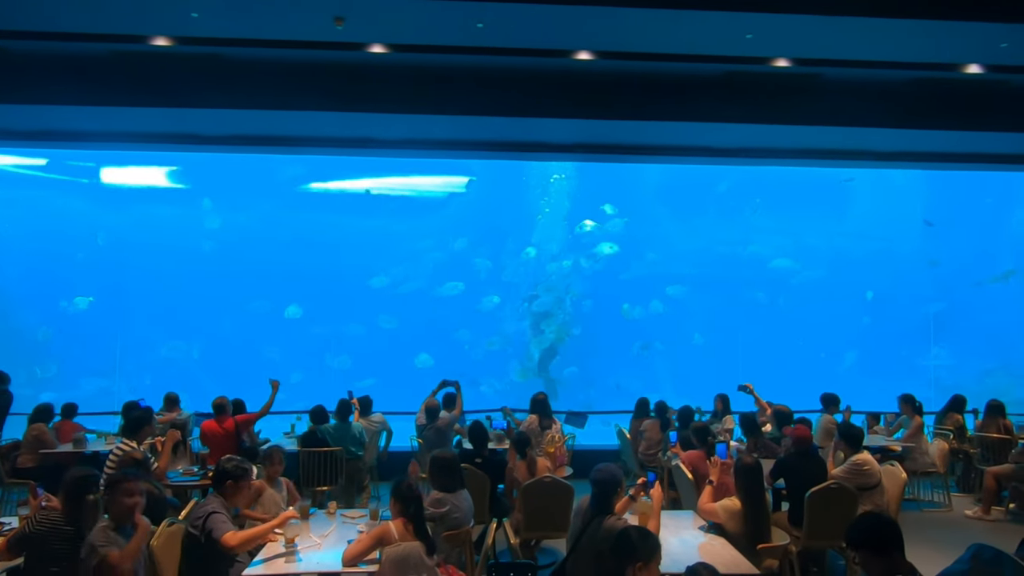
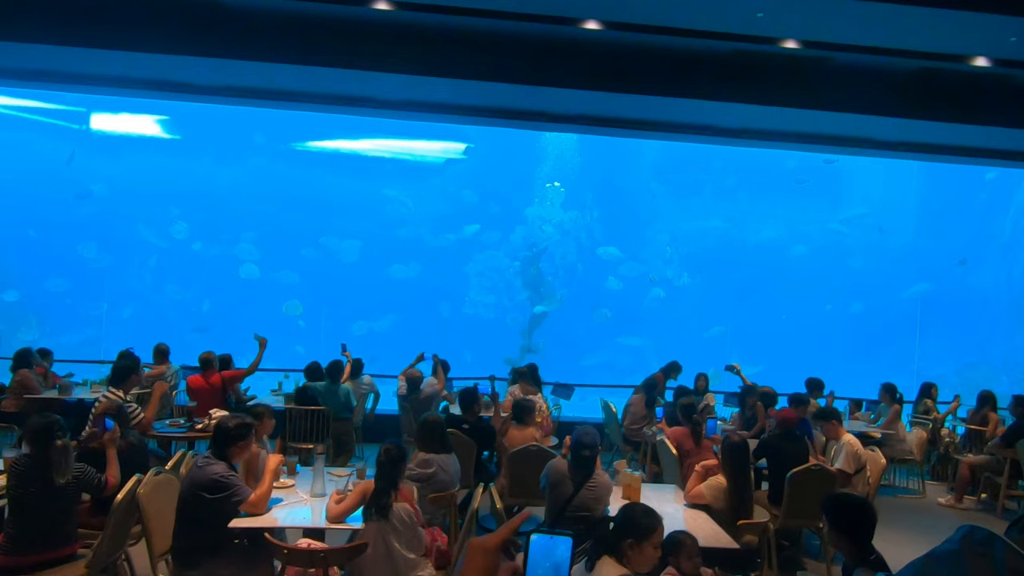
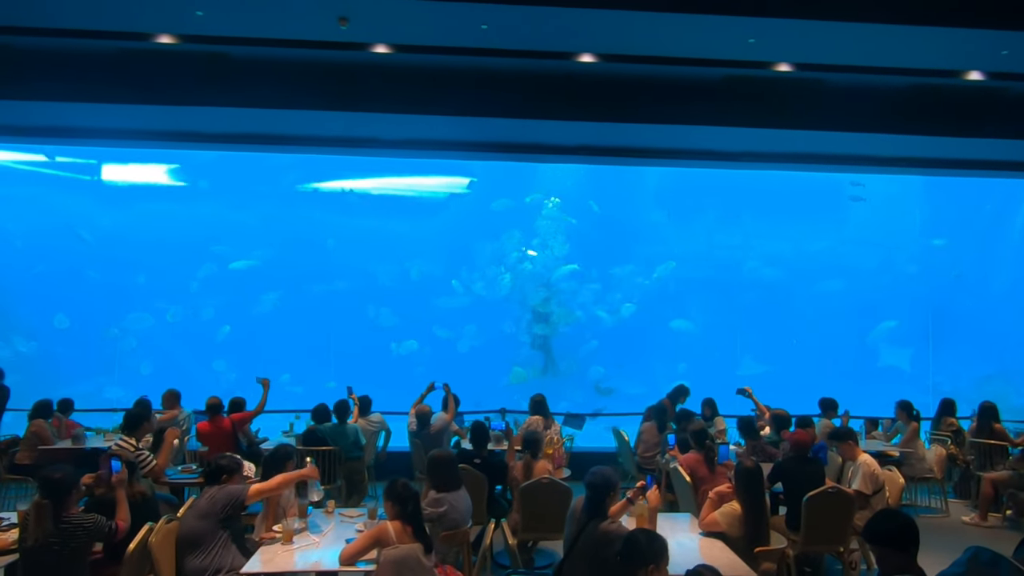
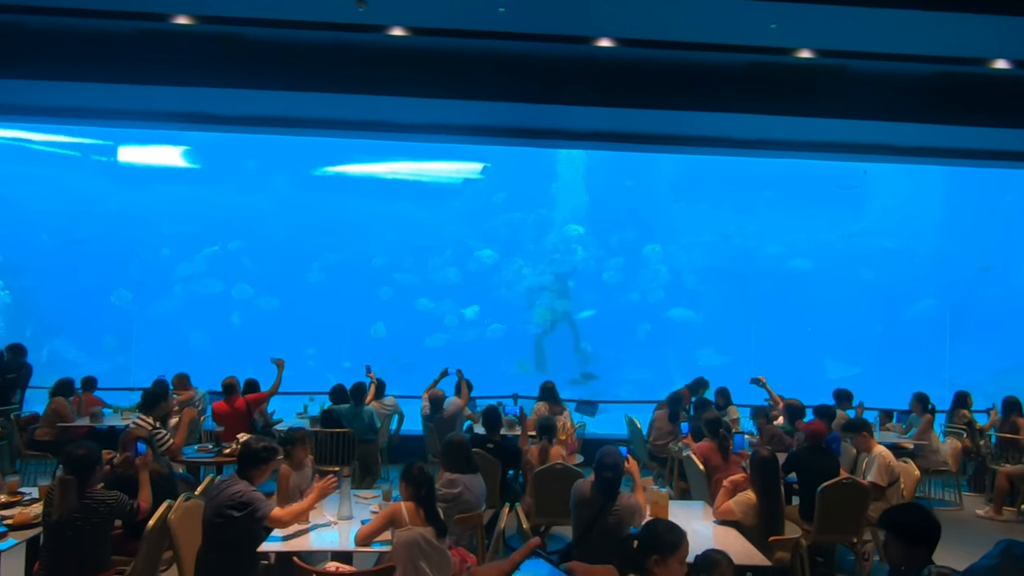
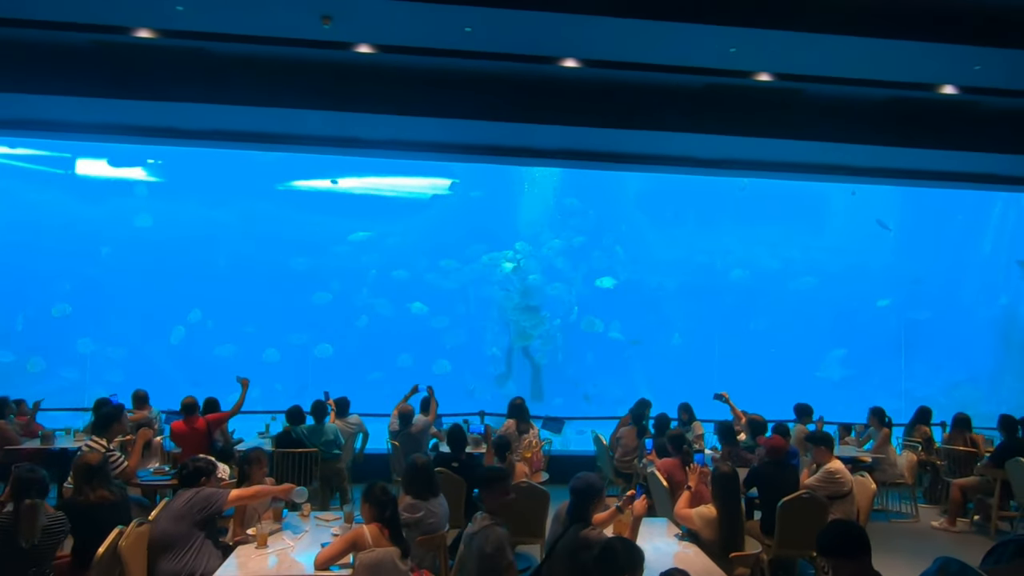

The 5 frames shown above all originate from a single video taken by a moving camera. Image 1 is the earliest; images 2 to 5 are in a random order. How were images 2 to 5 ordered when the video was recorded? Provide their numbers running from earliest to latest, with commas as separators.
5, 3, 4, 2
